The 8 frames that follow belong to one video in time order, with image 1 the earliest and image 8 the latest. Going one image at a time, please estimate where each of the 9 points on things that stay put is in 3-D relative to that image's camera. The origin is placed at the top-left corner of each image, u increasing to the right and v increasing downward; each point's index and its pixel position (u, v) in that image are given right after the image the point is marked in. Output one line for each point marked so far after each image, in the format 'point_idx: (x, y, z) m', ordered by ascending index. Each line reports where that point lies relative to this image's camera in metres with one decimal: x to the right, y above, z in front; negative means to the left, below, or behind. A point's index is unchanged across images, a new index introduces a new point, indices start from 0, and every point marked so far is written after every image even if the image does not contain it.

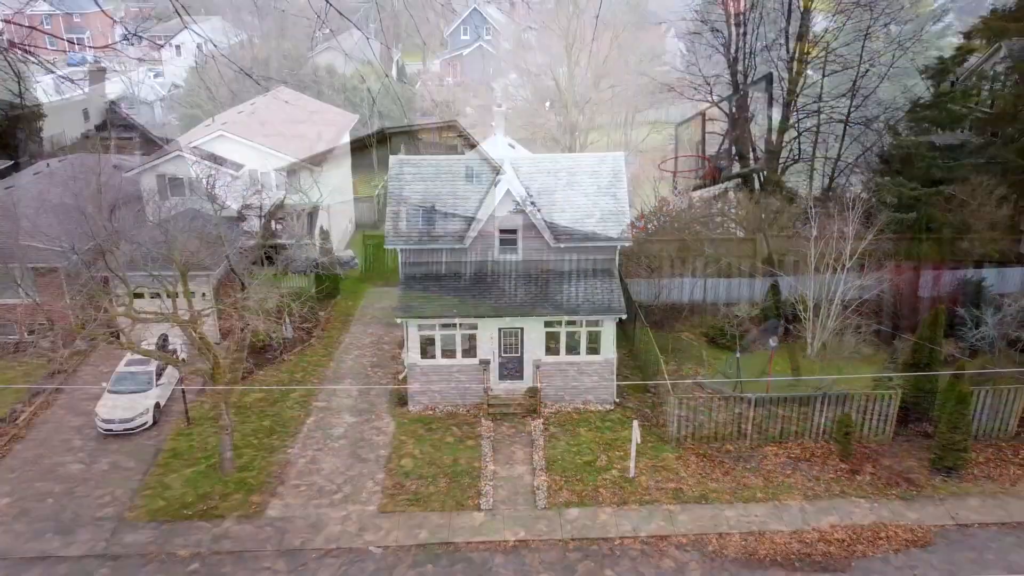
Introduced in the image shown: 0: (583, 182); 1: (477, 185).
0: (+1.2, +1.8, +14.2) m
1: (-0.5, +1.8, +14.0) m
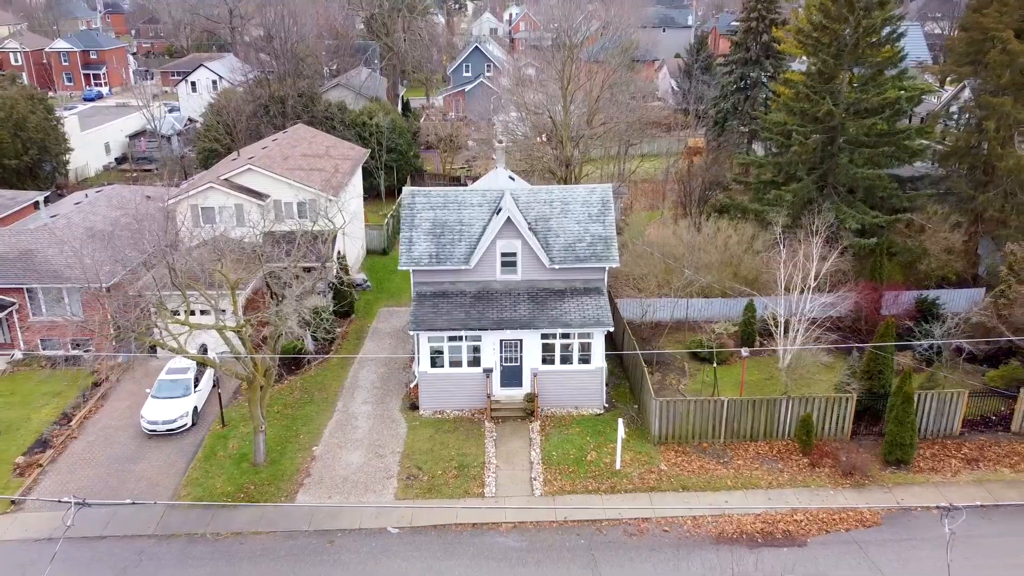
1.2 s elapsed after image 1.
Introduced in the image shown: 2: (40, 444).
0: (+1.2, +1.5, +15.9) m
1: (-0.5, +1.5, +15.7) m
2: (-8.4, -2.8, +14.1) m
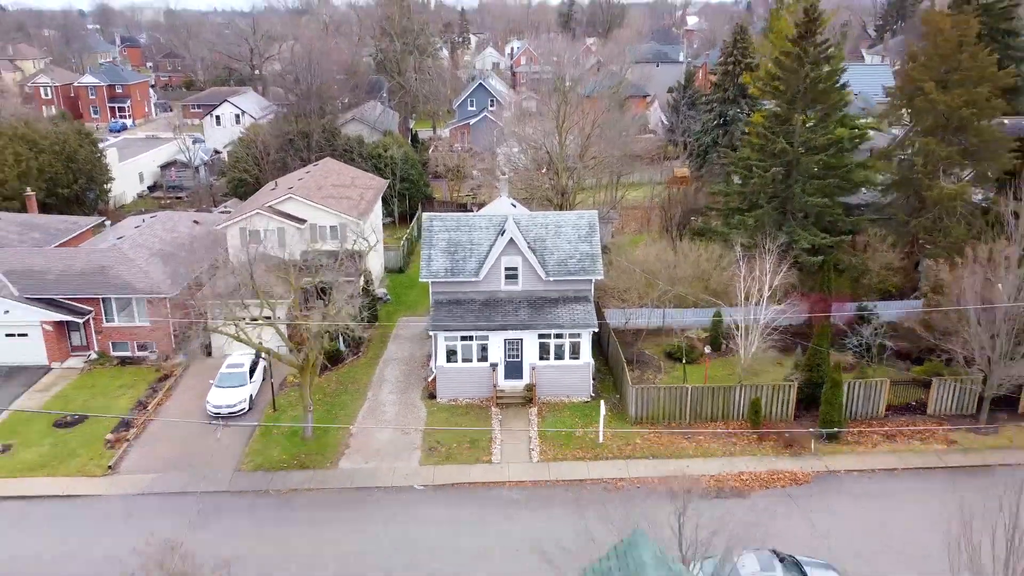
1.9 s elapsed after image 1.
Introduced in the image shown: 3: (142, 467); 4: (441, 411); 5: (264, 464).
0: (+1.3, +1.3, +19.0) m
1: (-0.5, +1.3, +18.8) m
2: (-8.3, -2.9, +17.1) m
3: (-7.2, -3.4, +15.6) m
4: (-1.6, -2.7, +17.5) m
5: (-4.8, -3.4, +15.6) m
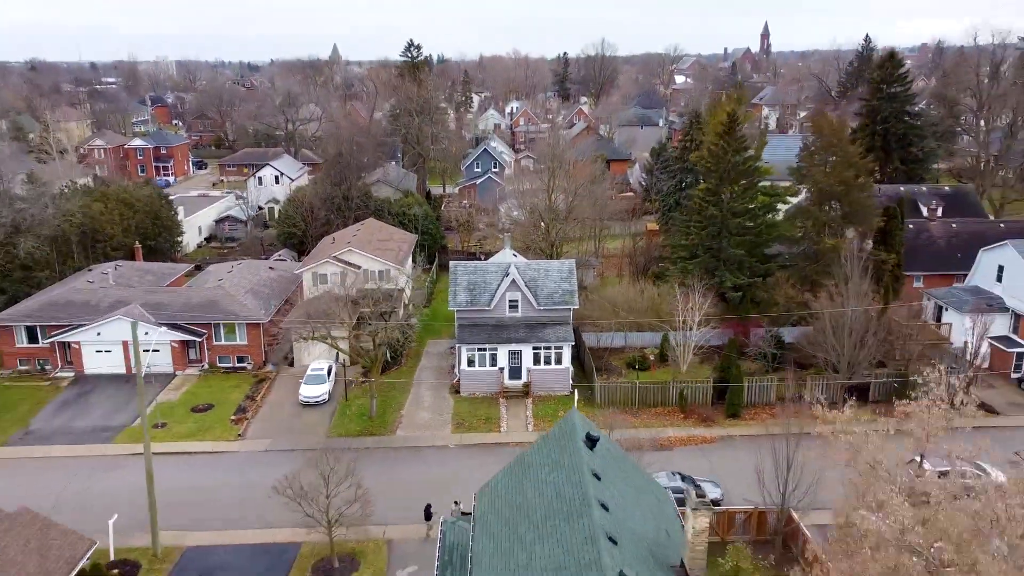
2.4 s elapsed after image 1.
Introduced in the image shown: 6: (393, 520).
0: (+1.3, +0.4, +26.4) m
1: (-0.4, +0.4, +26.3) m
2: (-8.3, -3.7, +24.3) m
3: (-7.2, -4.2, +22.9) m
4: (-1.5, -3.5, +24.8) m
5: (-4.7, -4.1, +22.9) m
6: (-2.7, -5.2, +17.9) m
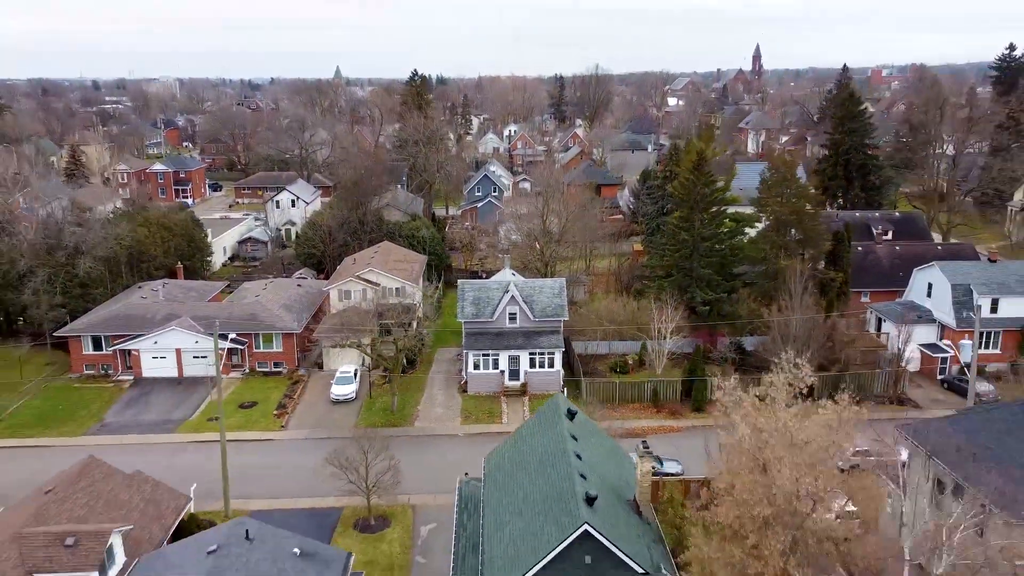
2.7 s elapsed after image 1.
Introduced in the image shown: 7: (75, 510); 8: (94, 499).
0: (+1.3, -0.2, +30.9) m
1: (-0.5, -0.2, +30.8) m
2: (-8.3, -4.2, +28.6) m
3: (-7.2, -4.7, +27.2) m
4: (-1.5, -4.1, +29.2) m
5: (-4.8, -4.6, +27.2) m
6: (-2.7, -5.6, +22.3) m
7: (-9.0, -4.6, +16.4) m
8: (-8.9, -4.5, +17.0) m
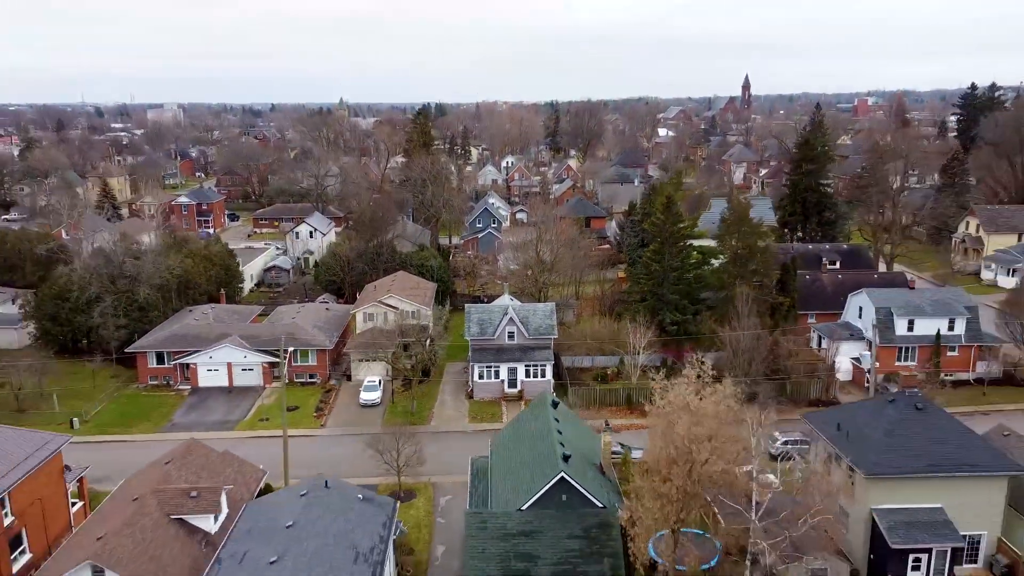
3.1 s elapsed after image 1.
0: (+1.2, -1.3, +36.9) m
1: (-0.5, -1.3, +36.8) m
2: (-8.4, -5.3, +34.5) m
3: (-7.2, -5.6, +33.1) m
4: (-1.6, -5.1, +35.1) m
5: (-4.8, -5.5, +33.1) m
6: (-2.7, -6.5, +28.1) m
7: (-9.0, -5.2, +22.2) m
8: (-8.9, -5.2, +22.8) m
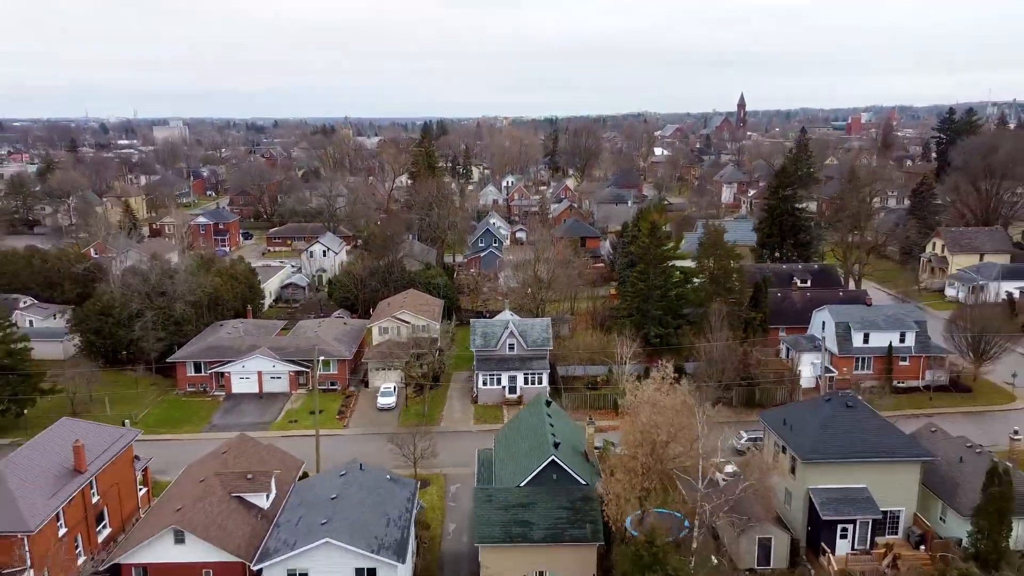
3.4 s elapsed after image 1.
0: (+1.2, -2.1, +41.4) m
1: (-0.5, -2.1, +41.3) m
2: (-8.3, -6.1, +38.9) m
3: (-7.2, -6.4, +37.5) m
4: (-1.6, -5.9, +39.5) m
5: (-4.8, -6.3, +37.5) m
6: (-2.7, -7.2, +32.5) m
7: (-9.0, -5.8, +26.7) m
8: (-8.9, -5.8, +27.3) m
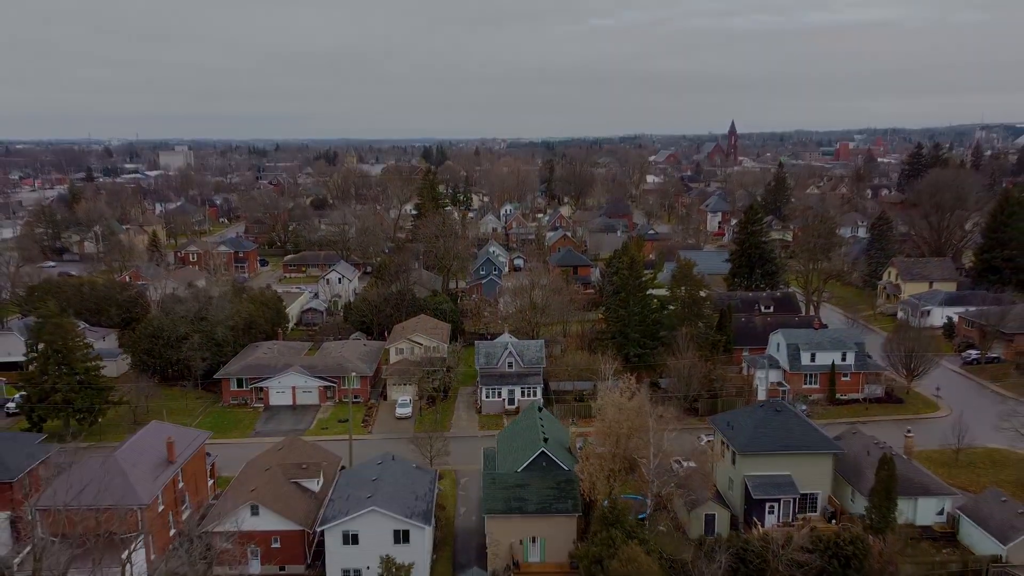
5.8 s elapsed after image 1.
0: (+1.2, -3.7, +48.3) m
1: (-0.6, -3.7, +48.2) m
2: (-8.4, -7.6, +45.7) m
3: (-7.3, -7.9, +44.2) m
4: (-1.6, -7.5, +46.3) m
5: (-4.9, -7.8, +44.3) m
6: (-2.7, -8.6, +39.3) m
7: (-9.0, -7.1, +33.4) m
8: (-9.0, -7.0, +34.0) m
